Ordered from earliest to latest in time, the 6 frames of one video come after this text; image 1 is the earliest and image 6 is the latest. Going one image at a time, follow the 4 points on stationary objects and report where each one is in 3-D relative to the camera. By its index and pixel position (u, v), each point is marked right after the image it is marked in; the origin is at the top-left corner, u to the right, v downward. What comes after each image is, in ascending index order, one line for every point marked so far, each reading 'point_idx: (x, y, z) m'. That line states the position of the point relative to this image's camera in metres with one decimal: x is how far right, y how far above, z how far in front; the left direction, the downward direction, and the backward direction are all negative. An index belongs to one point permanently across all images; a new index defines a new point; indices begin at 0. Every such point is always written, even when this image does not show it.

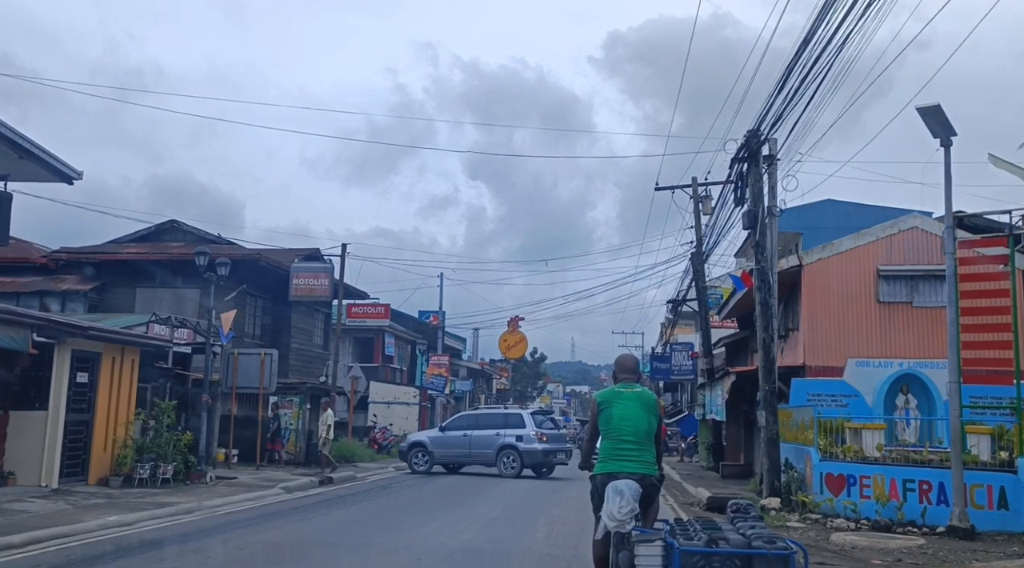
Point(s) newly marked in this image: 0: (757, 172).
0: (+4.2, +1.9, +16.6) m
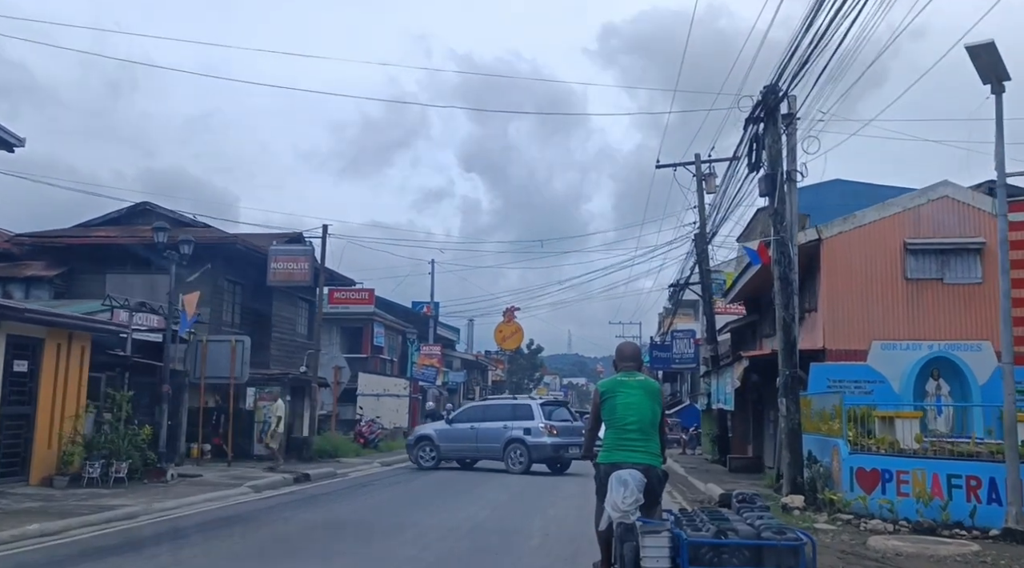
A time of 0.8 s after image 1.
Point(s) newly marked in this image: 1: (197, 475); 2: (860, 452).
0: (+4.1, +2.3, +14.9) m
1: (-5.7, -3.5, +17.3) m
2: (+4.8, -2.3, +13.1) m
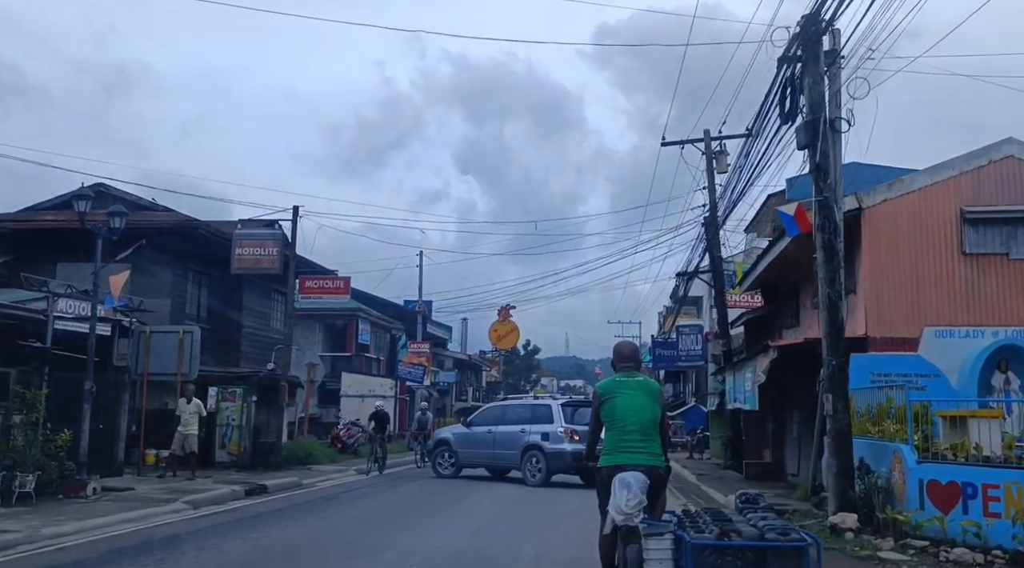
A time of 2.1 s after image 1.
0: (+3.9, +2.7, +12.3) m
1: (-5.9, -3.1, +14.7) m
2: (+4.6, -1.9, +10.5) m
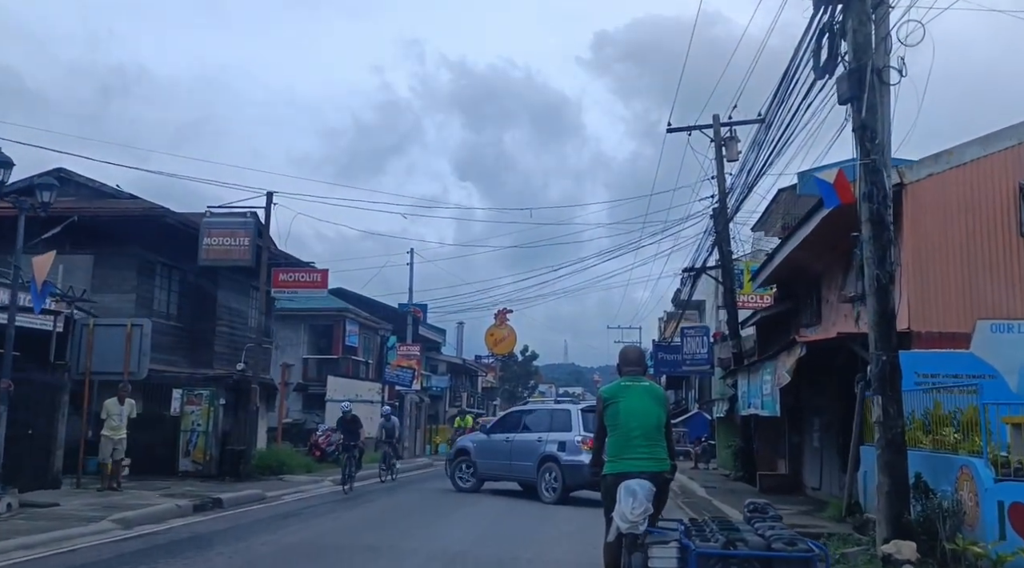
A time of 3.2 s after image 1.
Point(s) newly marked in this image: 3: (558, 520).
0: (+3.7, +2.9, +10.3) m
1: (-6.1, -2.9, +12.6) m
2: (+4.4, -1.7, +8.5) m
3: (+0.8, -3.9, +15.9) m
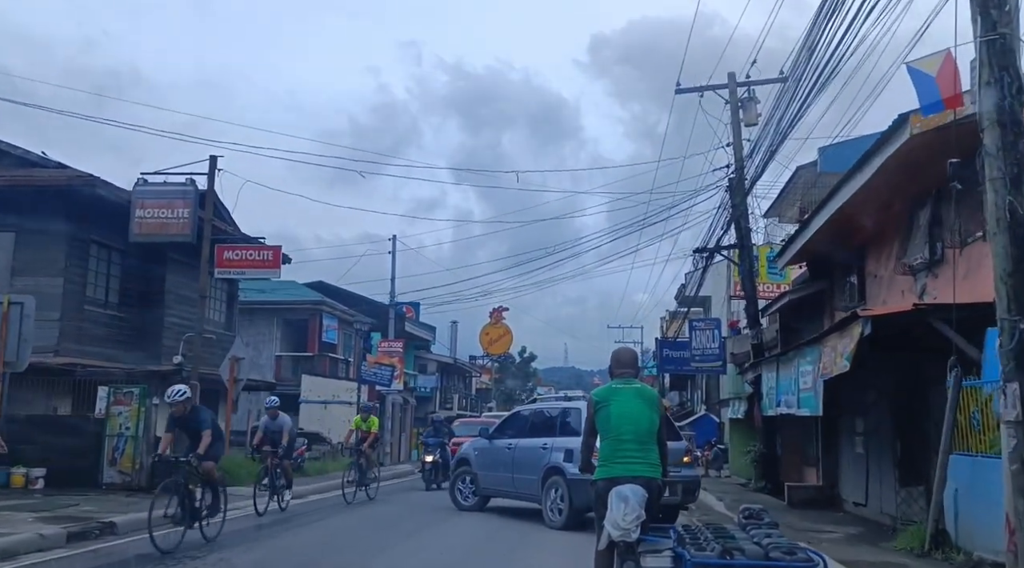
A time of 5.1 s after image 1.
0: (+3.4, +3.4, +7.1) m
1: (-6.4, -2.5, +9.4) m
2: (+4.1, -1.2, +5.2) m
3: (+0.5, -3.4, +12.7) m
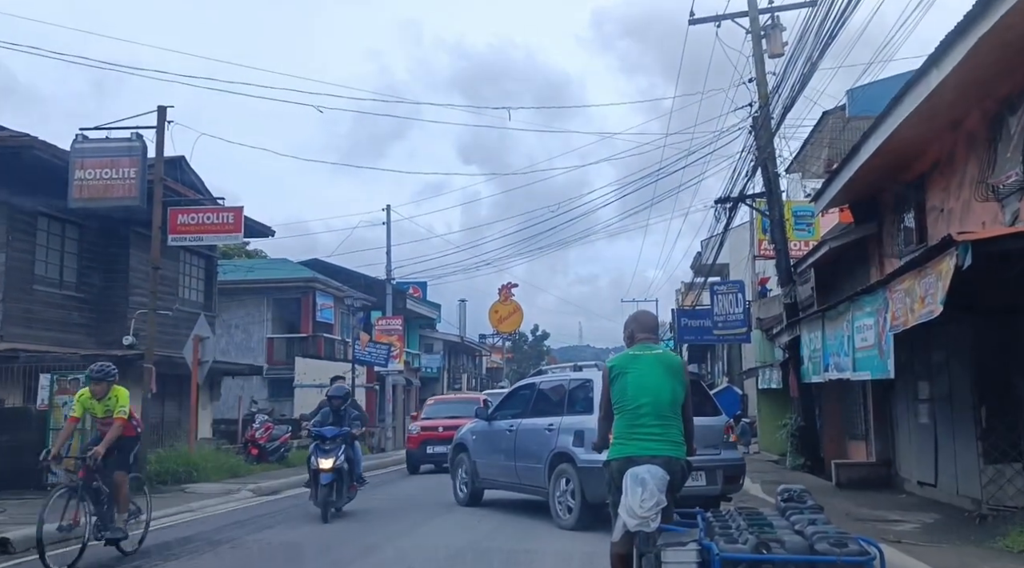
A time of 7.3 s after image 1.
0: (+3.1, +4.0, +4.5) m
1: (-6.5, -2.1, +7.1) m
2: (+3.9, -0.7, +2.7) m
3: (+0.4, -2.8, +10.3) m
